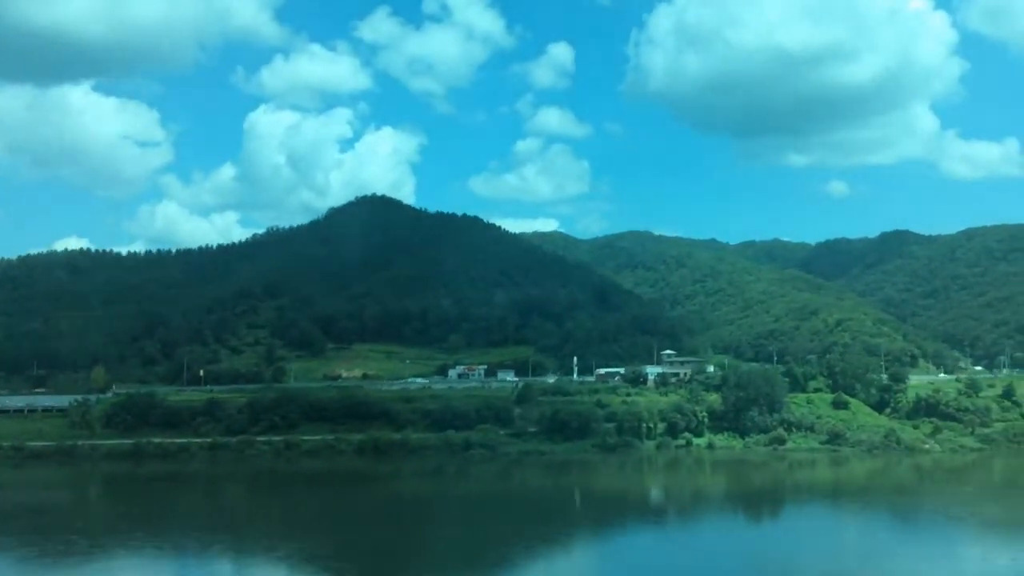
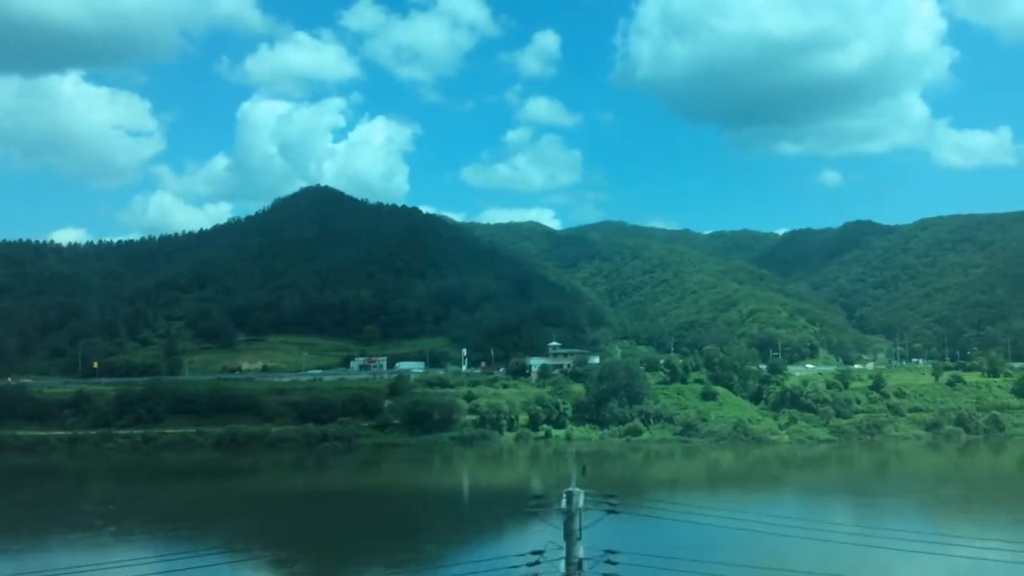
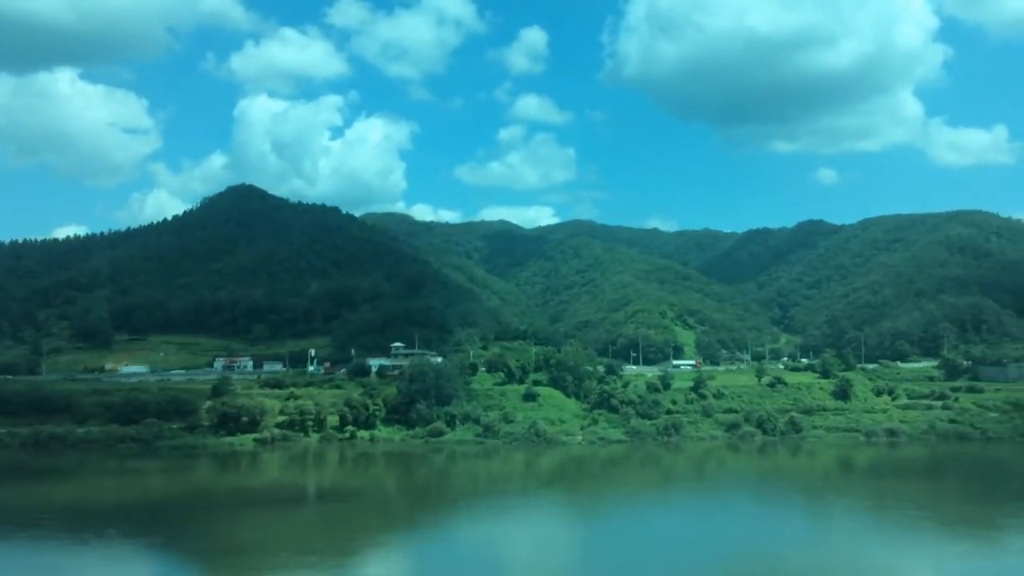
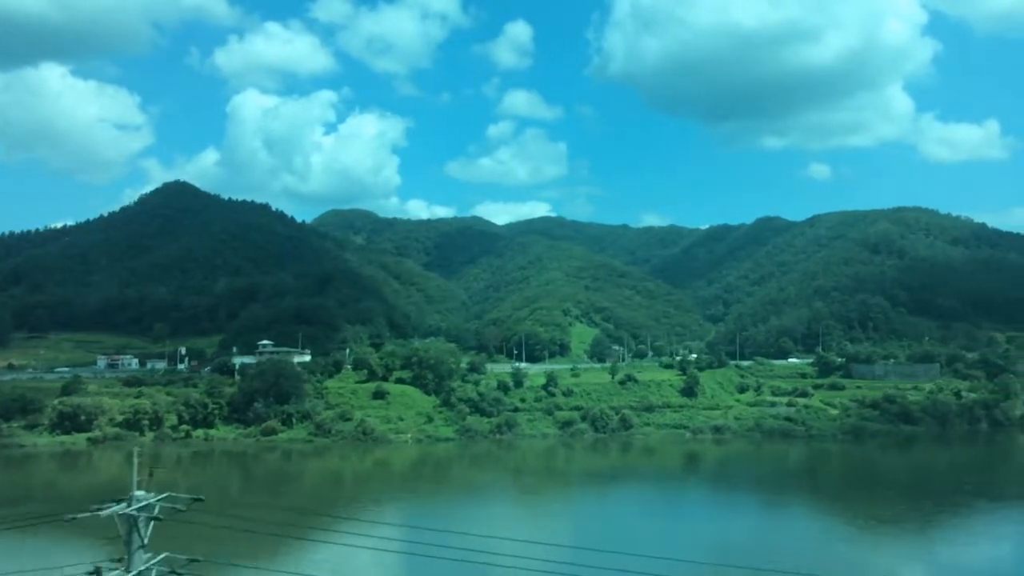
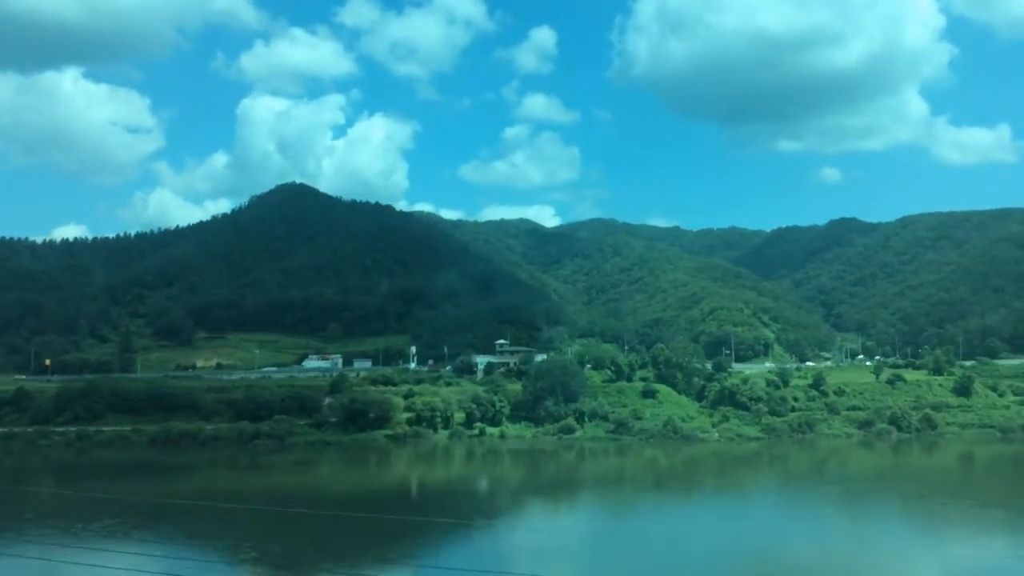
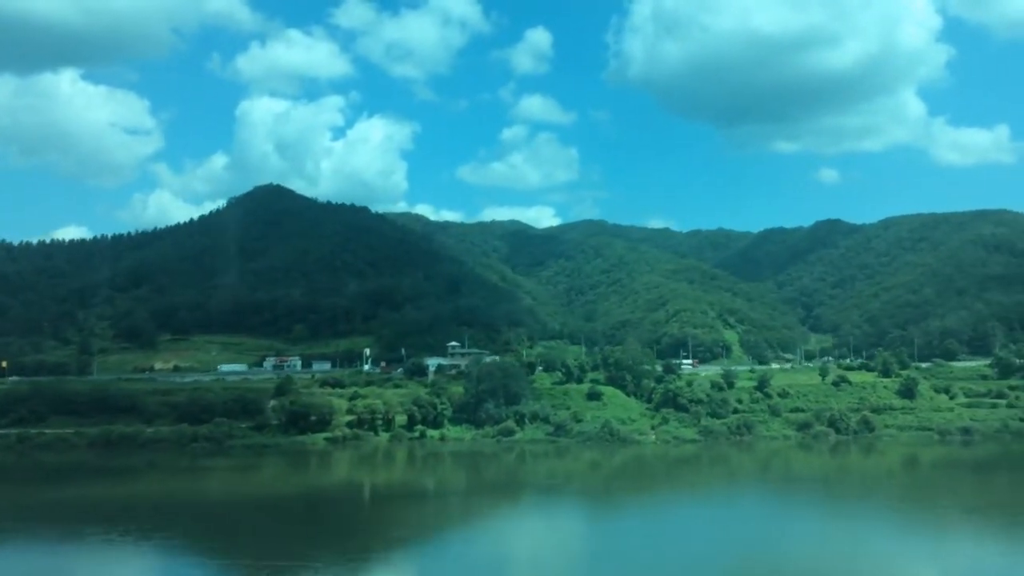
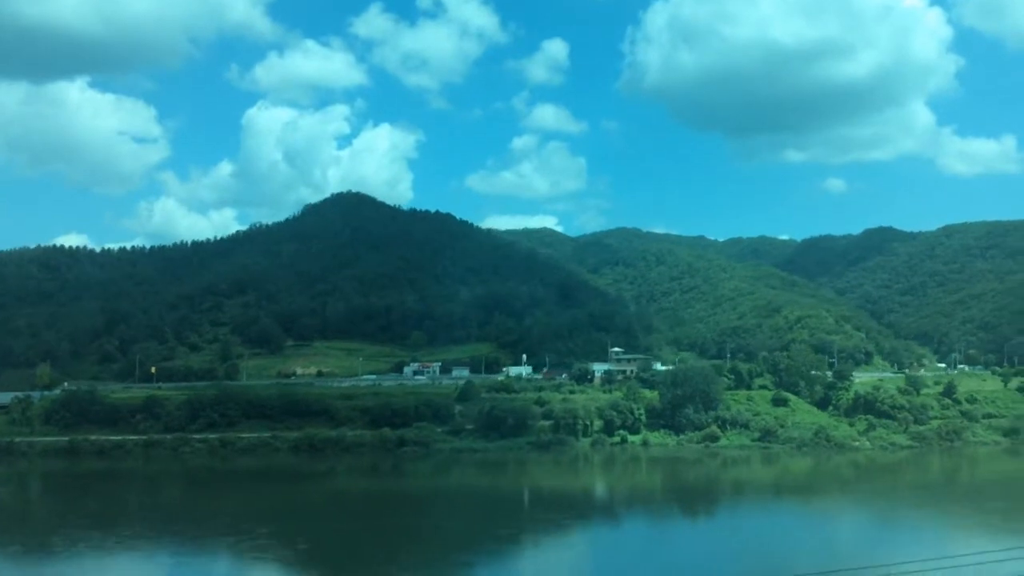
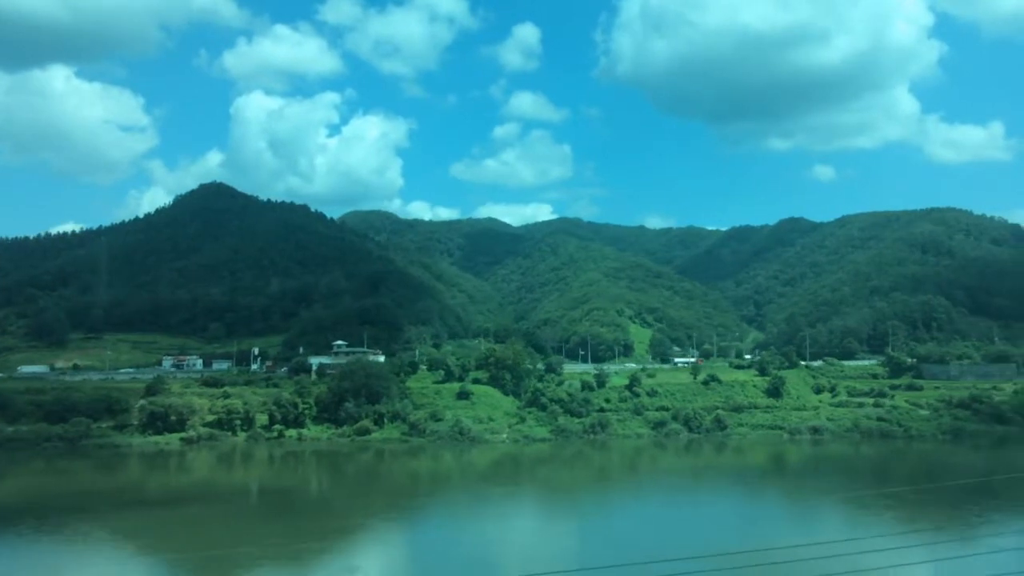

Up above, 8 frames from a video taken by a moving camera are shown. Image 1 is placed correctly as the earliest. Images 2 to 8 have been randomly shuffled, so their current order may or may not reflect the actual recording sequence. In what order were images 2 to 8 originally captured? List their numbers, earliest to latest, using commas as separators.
7, 2, 5, 6, 3, 8, 4
